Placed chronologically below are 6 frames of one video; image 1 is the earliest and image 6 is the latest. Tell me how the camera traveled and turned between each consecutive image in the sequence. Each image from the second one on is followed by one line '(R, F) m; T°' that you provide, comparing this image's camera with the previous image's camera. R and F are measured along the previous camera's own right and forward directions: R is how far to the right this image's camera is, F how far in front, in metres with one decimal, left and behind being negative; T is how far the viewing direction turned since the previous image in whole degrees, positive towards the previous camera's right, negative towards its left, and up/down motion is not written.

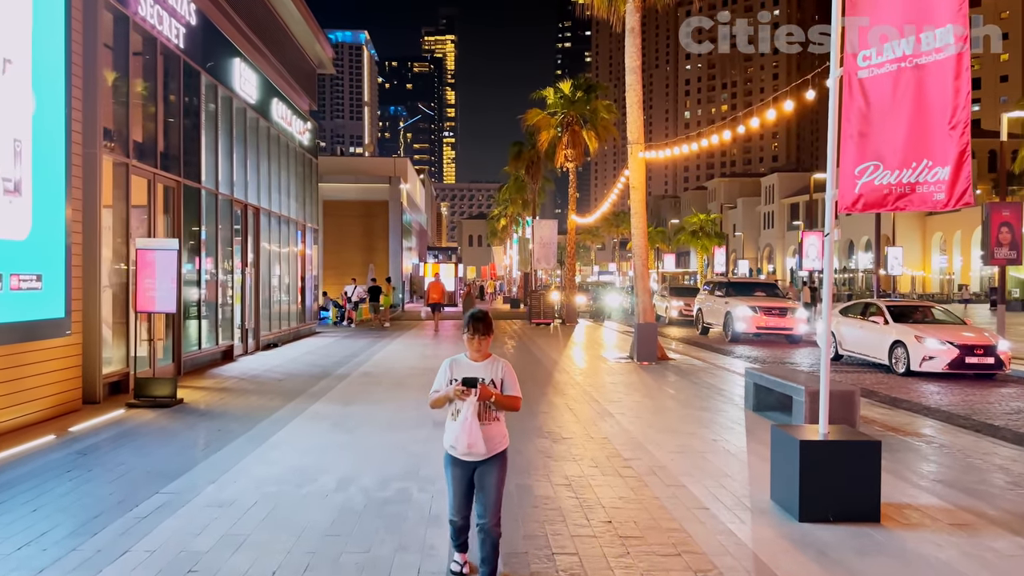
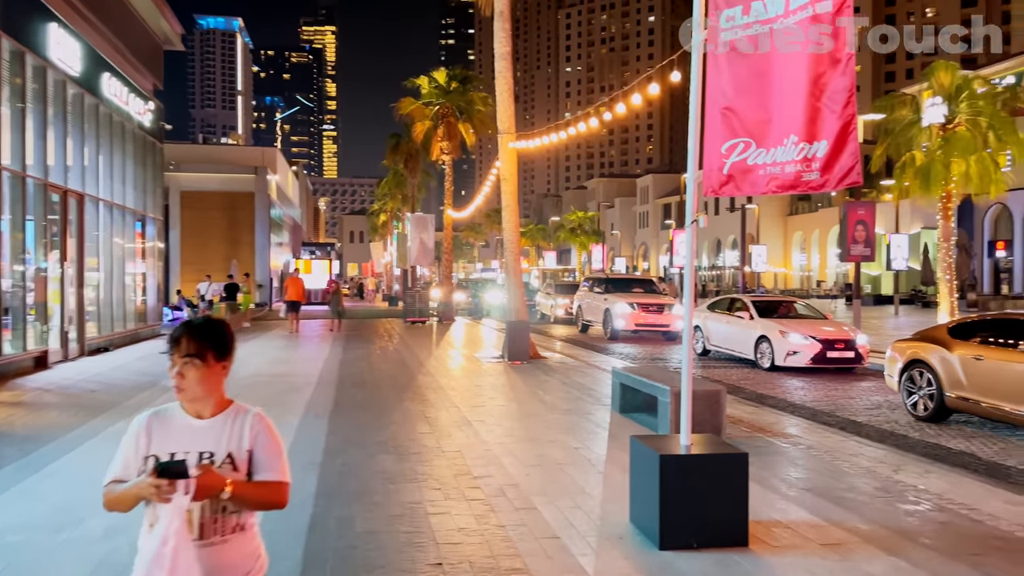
(+0.4, +0.9) m; +8°
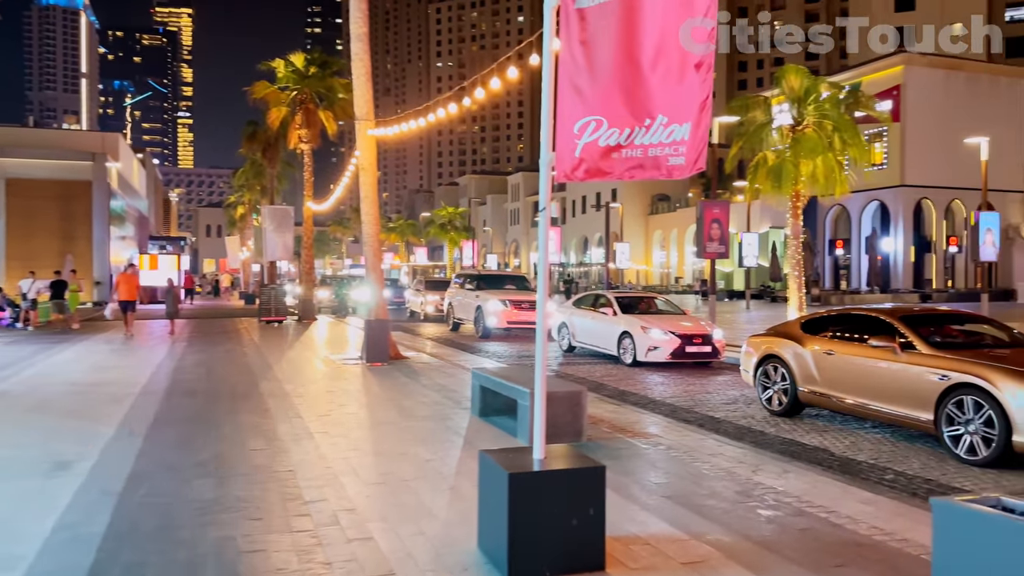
(+0.2, +0.6) m; +9°
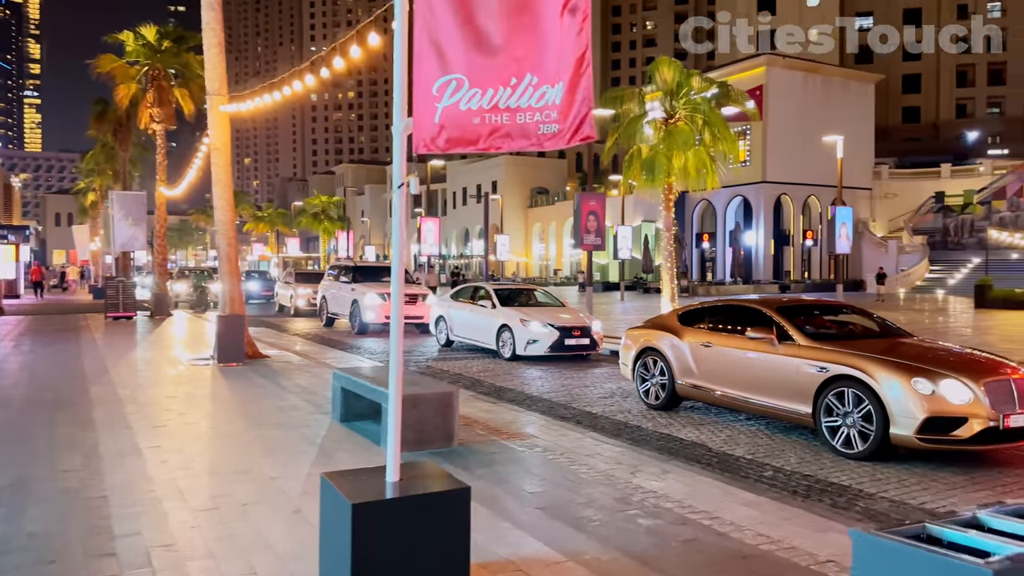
(+0.2, +0.6) m; +9°
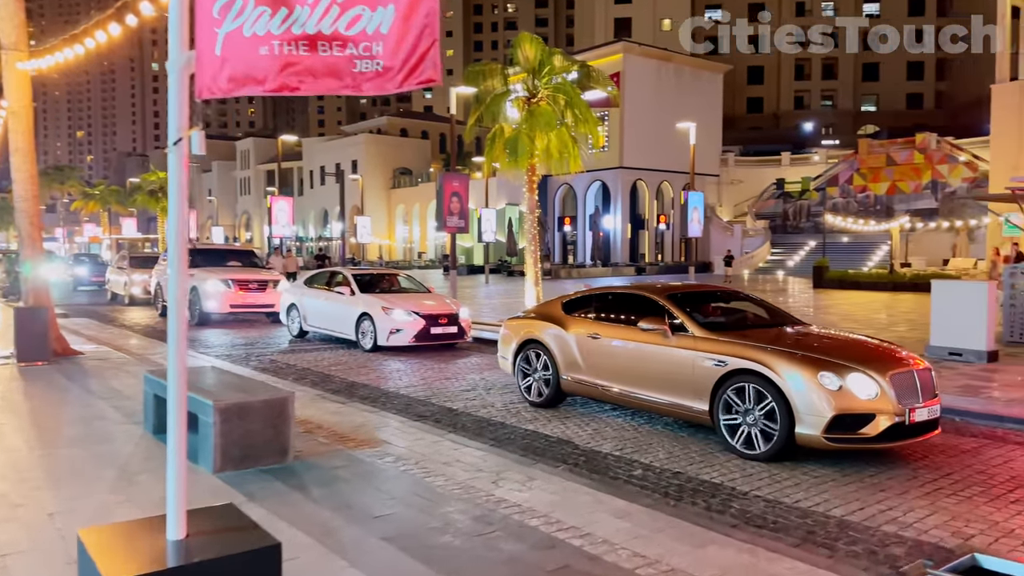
(+0.1, +0.8) m; +10°
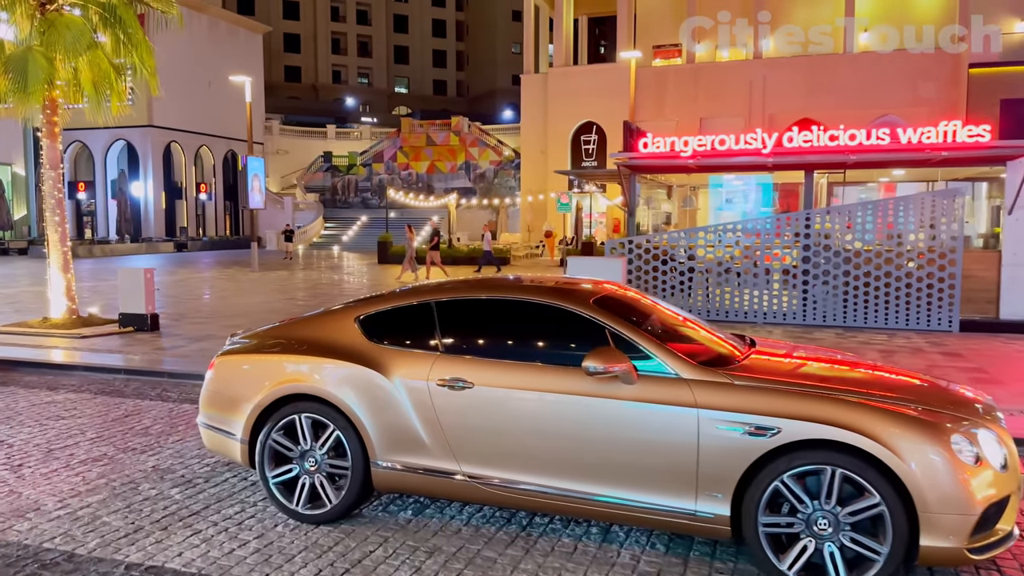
(-0.4, +3.2) m; +33°
